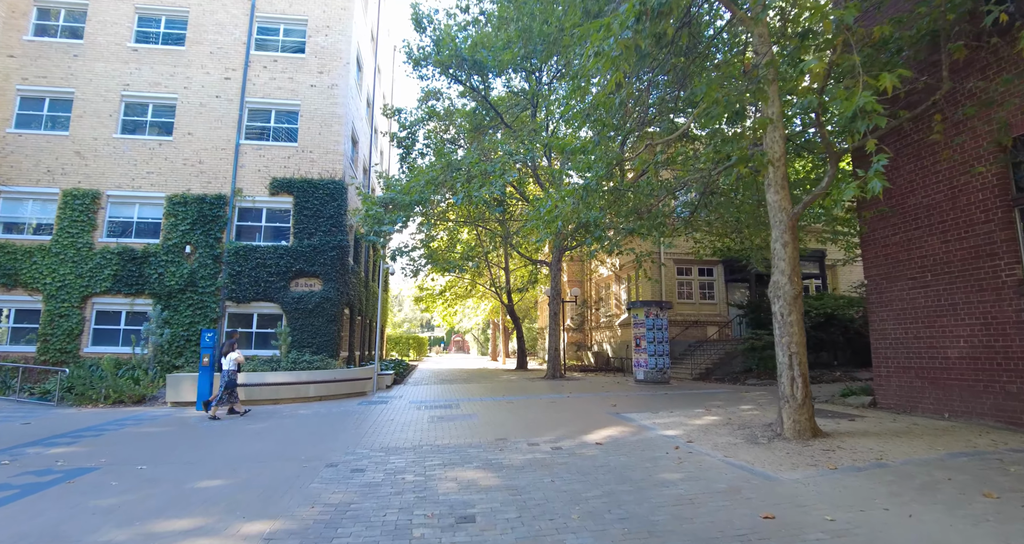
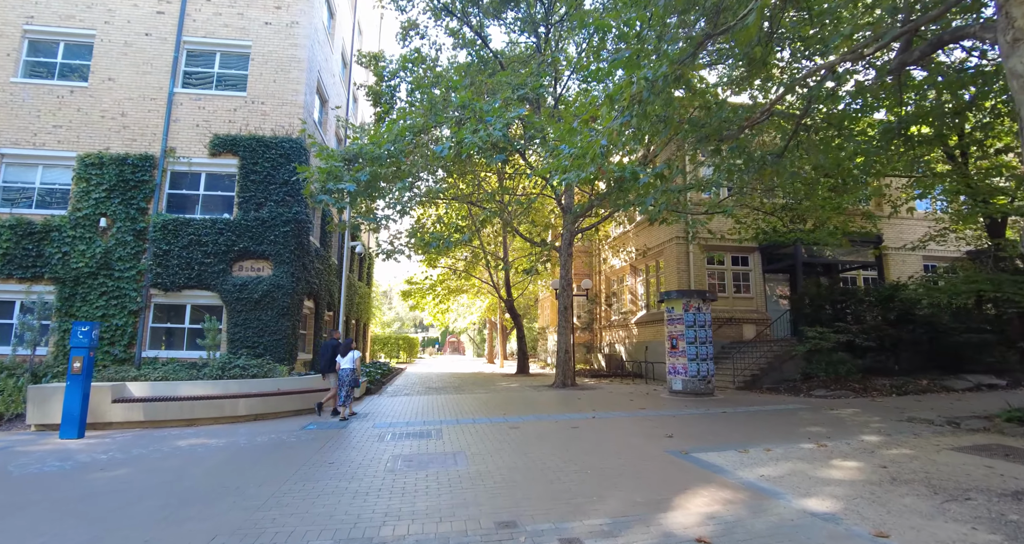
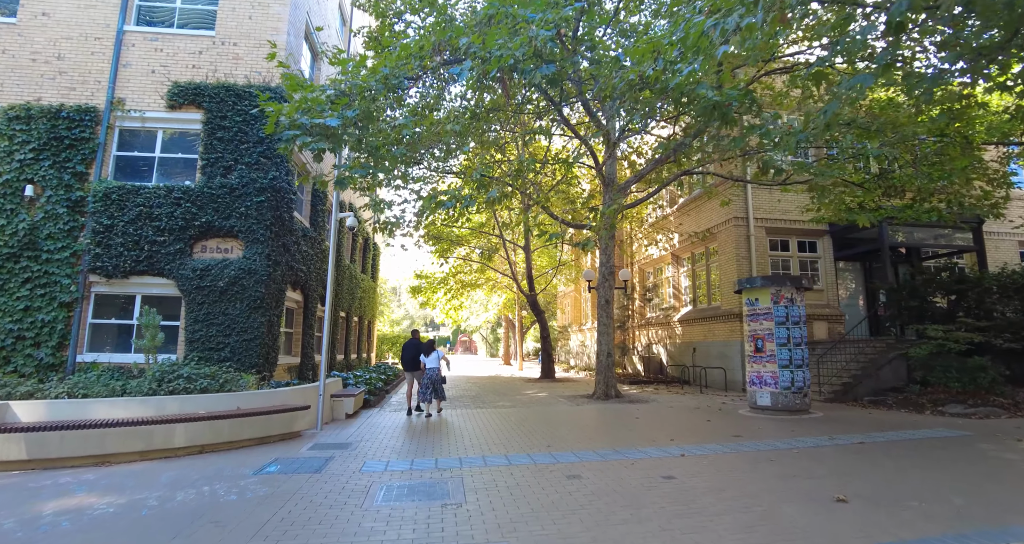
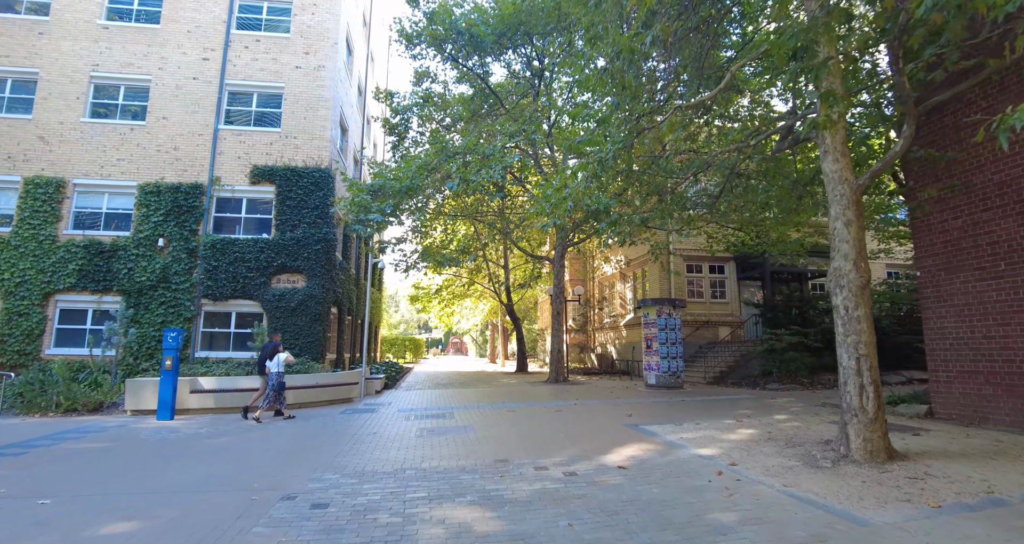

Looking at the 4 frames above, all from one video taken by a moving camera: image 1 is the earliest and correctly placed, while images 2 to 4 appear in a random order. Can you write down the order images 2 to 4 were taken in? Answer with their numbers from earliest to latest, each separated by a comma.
4, 2, 3
